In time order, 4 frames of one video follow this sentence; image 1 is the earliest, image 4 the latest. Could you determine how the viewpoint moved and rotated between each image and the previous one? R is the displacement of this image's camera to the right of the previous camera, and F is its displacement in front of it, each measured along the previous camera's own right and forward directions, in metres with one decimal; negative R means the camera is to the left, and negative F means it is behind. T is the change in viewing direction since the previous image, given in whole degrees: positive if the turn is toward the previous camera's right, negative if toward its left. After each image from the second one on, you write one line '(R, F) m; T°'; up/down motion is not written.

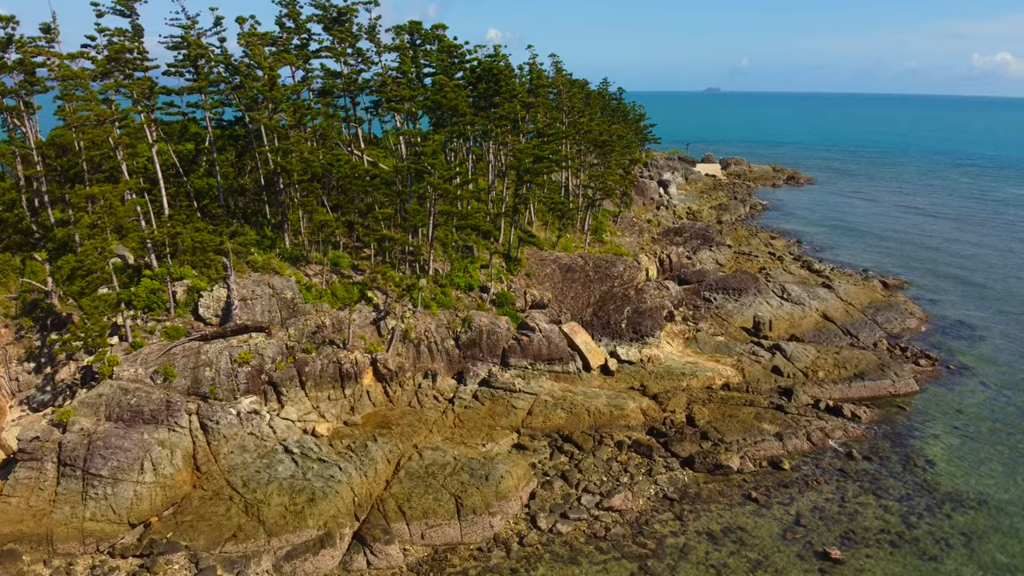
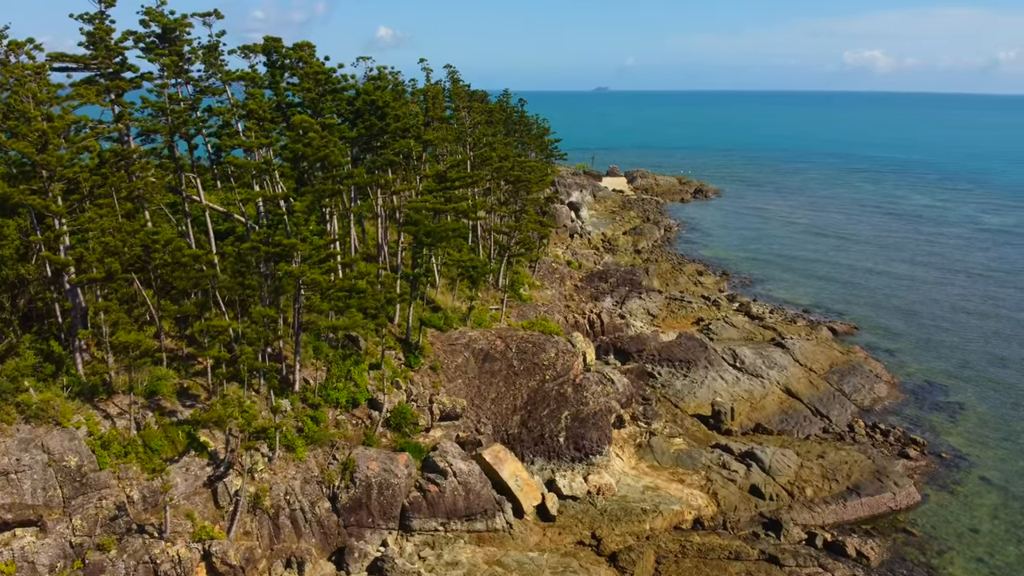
(+0.2, +9.0) m; +7°
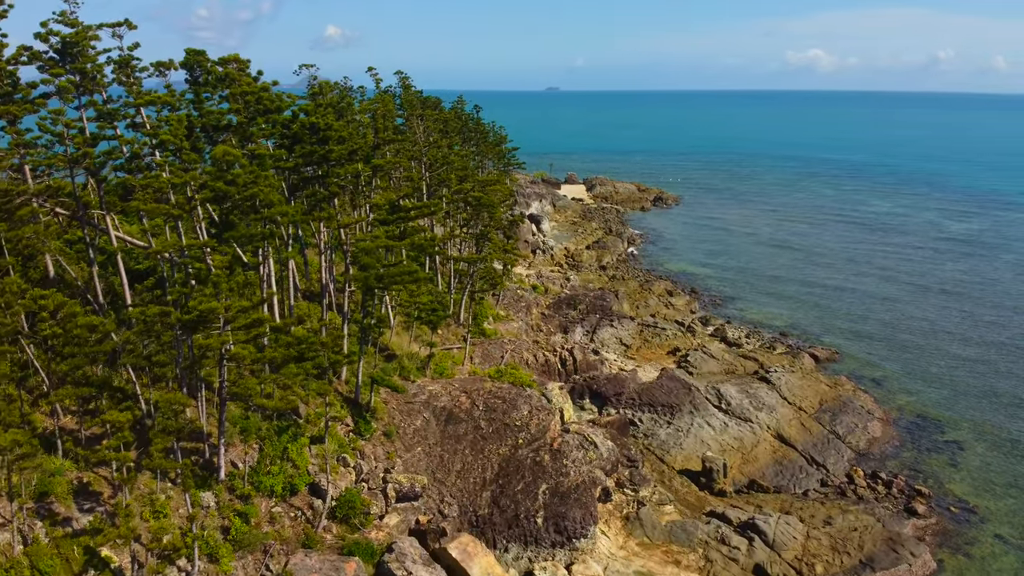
(-0.3, +3.9) m; +3°
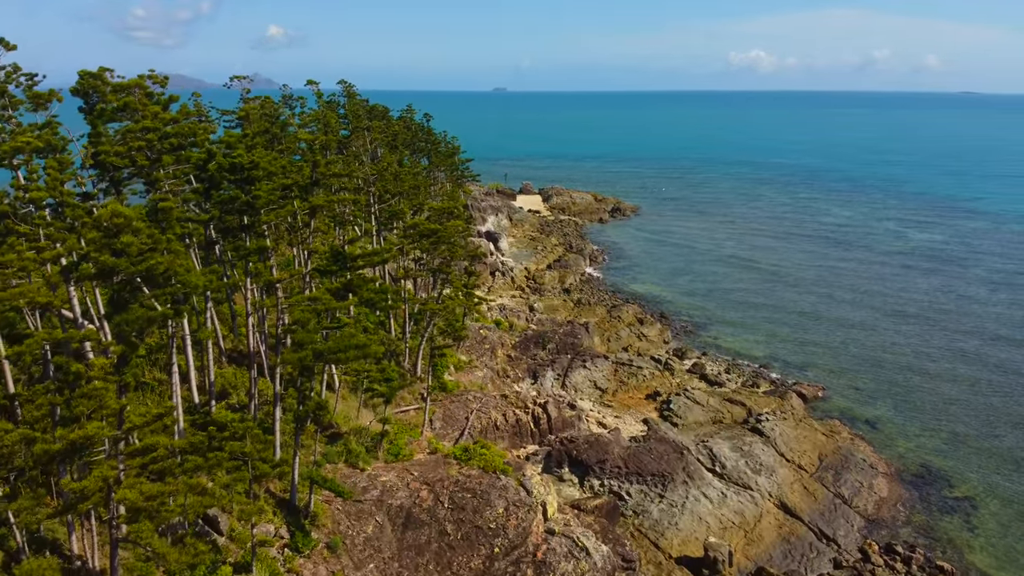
(-0.5, +4.7) m; +4°
